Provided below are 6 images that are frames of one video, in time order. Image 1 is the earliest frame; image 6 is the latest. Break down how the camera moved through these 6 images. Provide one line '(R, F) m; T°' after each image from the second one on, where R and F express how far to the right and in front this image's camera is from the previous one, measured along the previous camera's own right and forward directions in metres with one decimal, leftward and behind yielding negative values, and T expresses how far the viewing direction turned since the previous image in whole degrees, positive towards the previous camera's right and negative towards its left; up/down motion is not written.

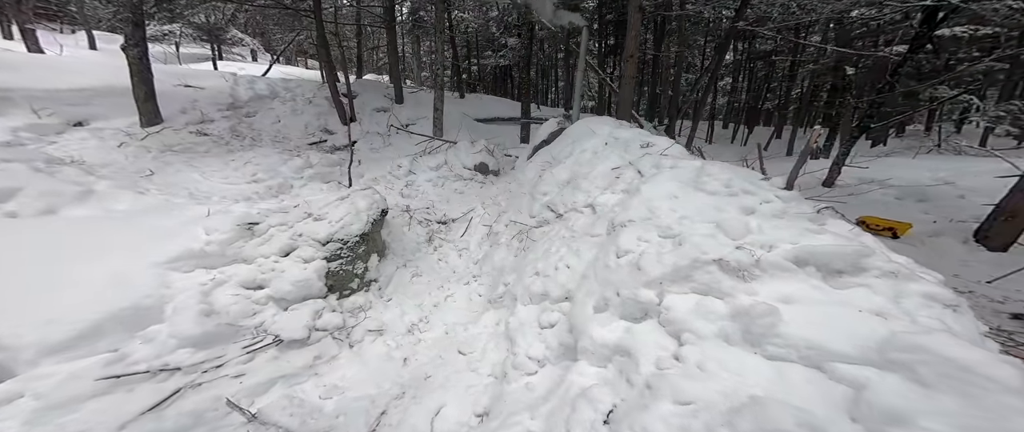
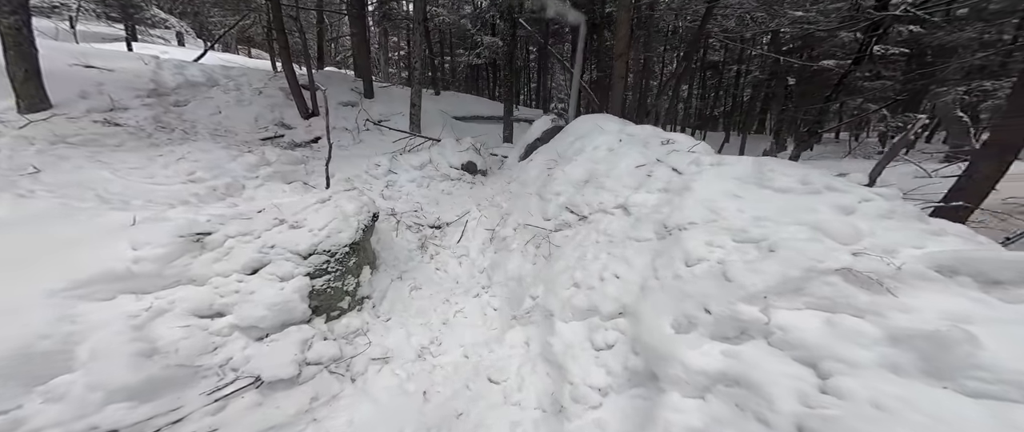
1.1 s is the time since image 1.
(-0.8, +0.6) m; +7°
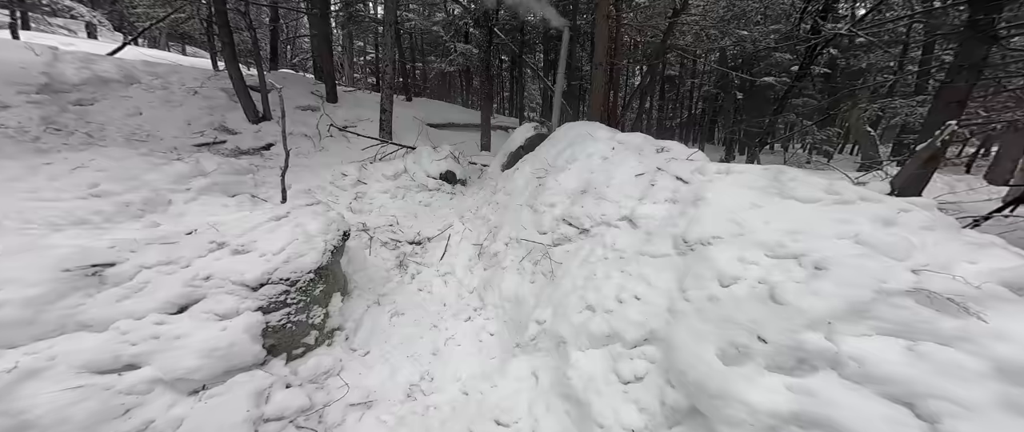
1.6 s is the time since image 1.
(-0.4, +0.4) m; +6°
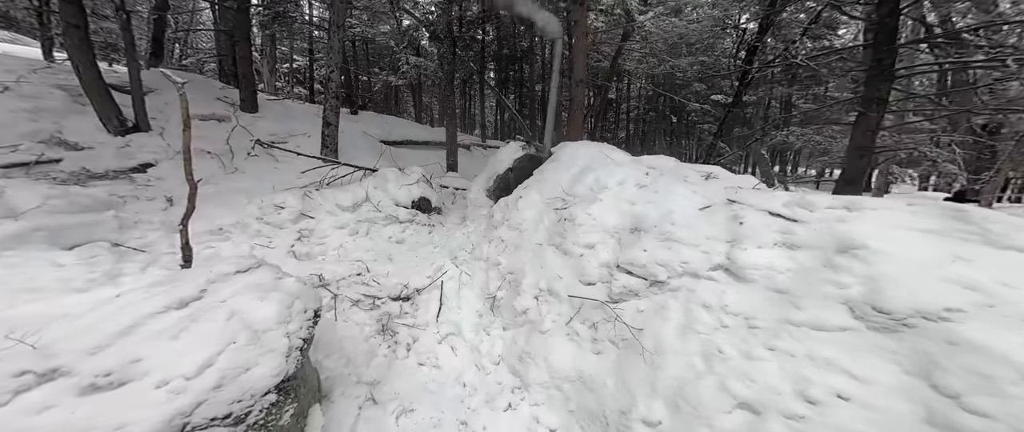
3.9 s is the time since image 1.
(-1.1, +1.2) m; +12°
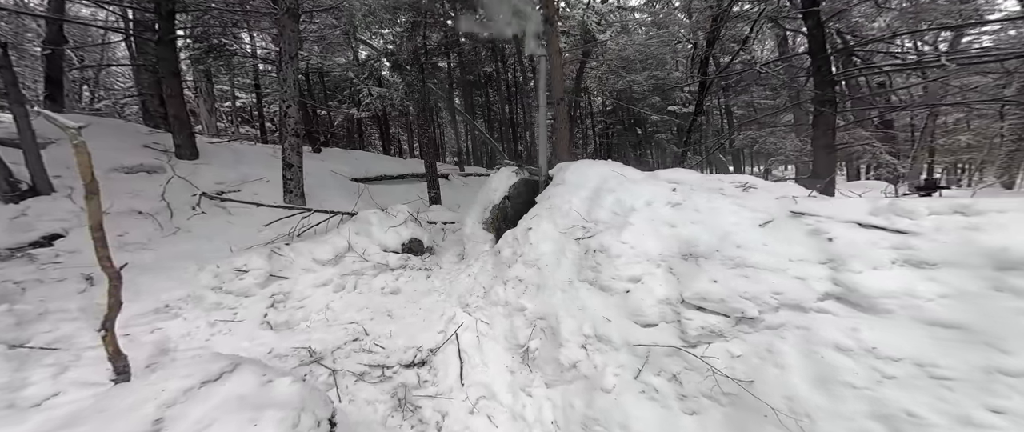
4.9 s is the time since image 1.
(-0.7, +0.6) m; +6°
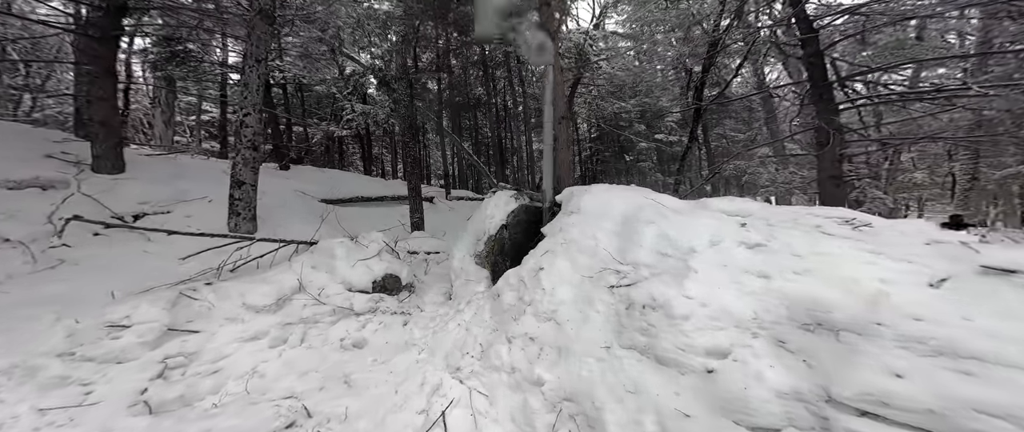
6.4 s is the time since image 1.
(-0.3, +1.3) m; +3°
